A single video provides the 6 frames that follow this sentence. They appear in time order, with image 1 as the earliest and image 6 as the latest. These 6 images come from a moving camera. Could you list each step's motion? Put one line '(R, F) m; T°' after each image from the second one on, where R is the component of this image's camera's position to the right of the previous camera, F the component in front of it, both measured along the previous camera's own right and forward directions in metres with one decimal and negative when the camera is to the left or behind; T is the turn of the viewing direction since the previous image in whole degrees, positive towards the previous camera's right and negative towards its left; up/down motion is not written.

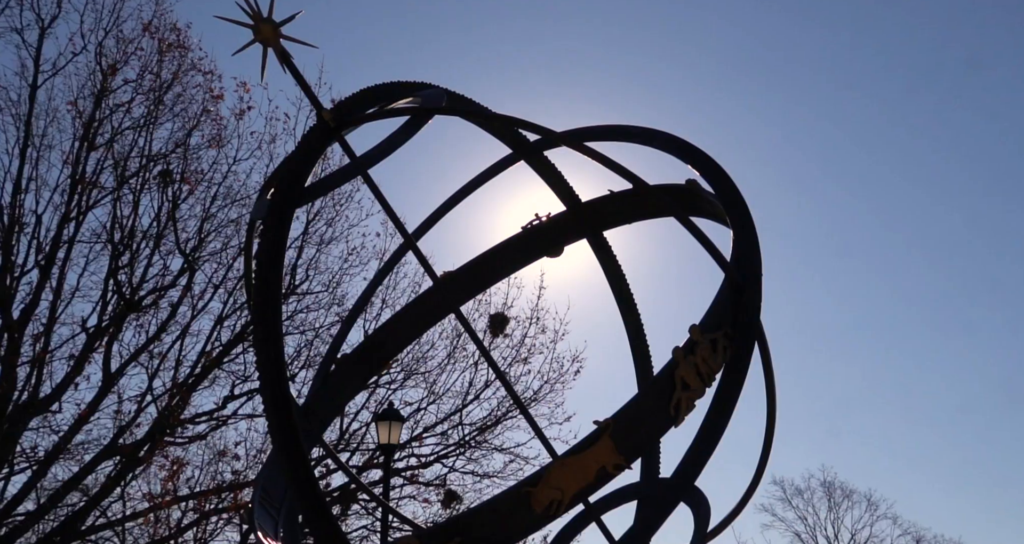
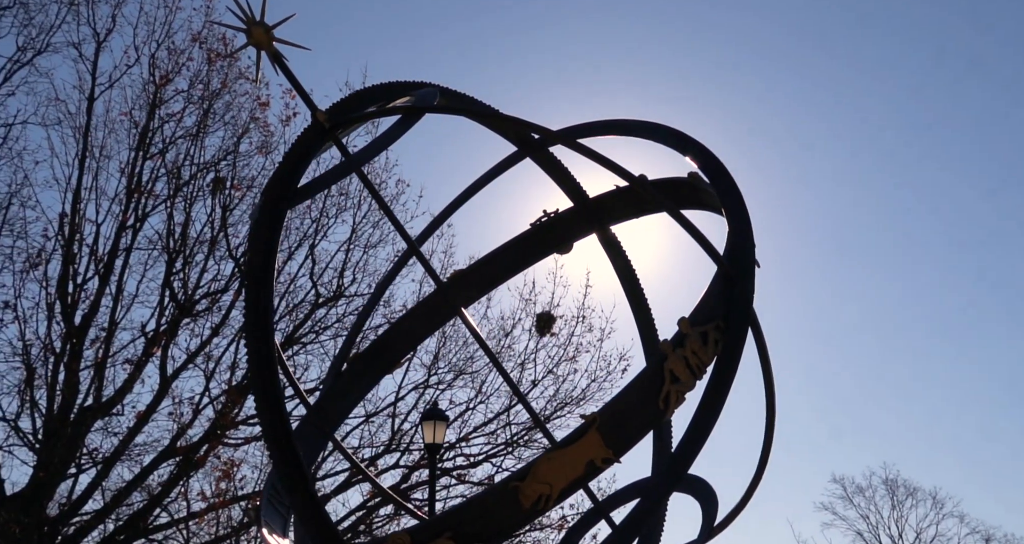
(+0.5, -0.6) m; -3°
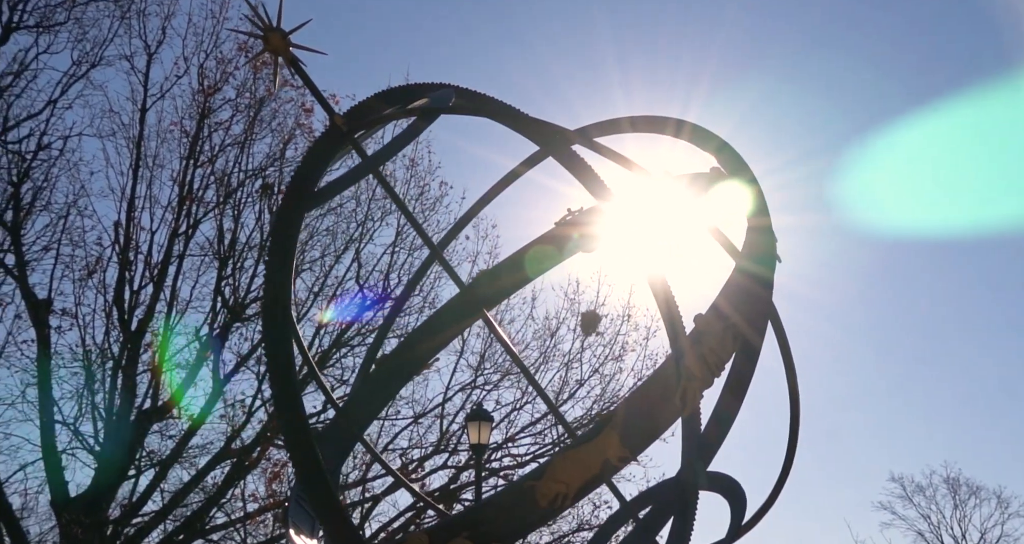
(+0.3, -0.3) m; -3°
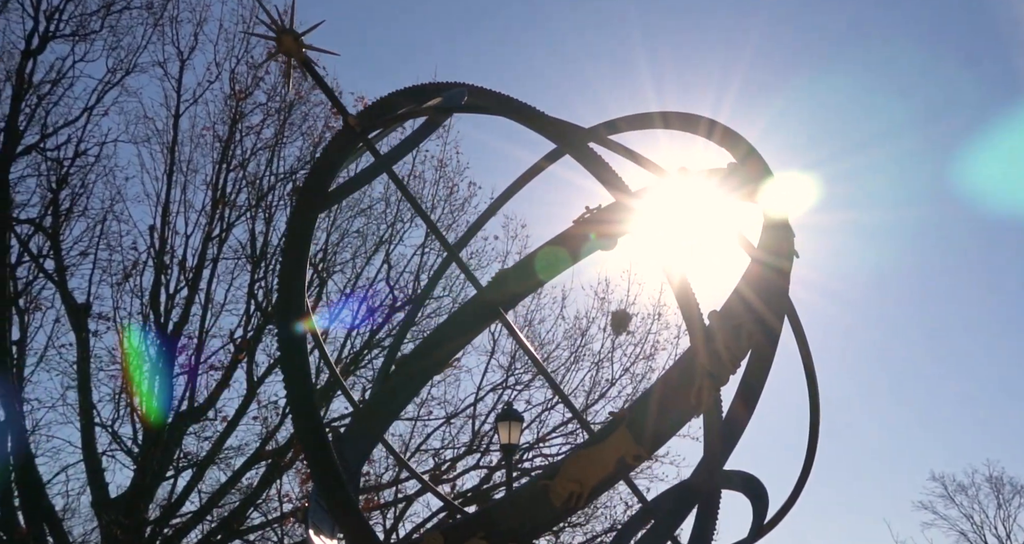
(+0.1, -0.3) m; -2°
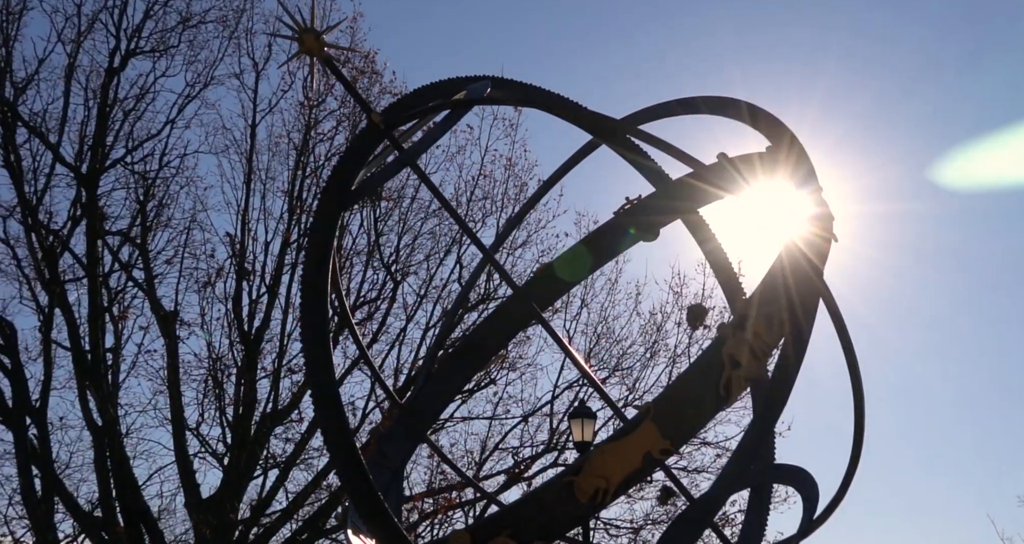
(+0.3, -0.7) m; -5°
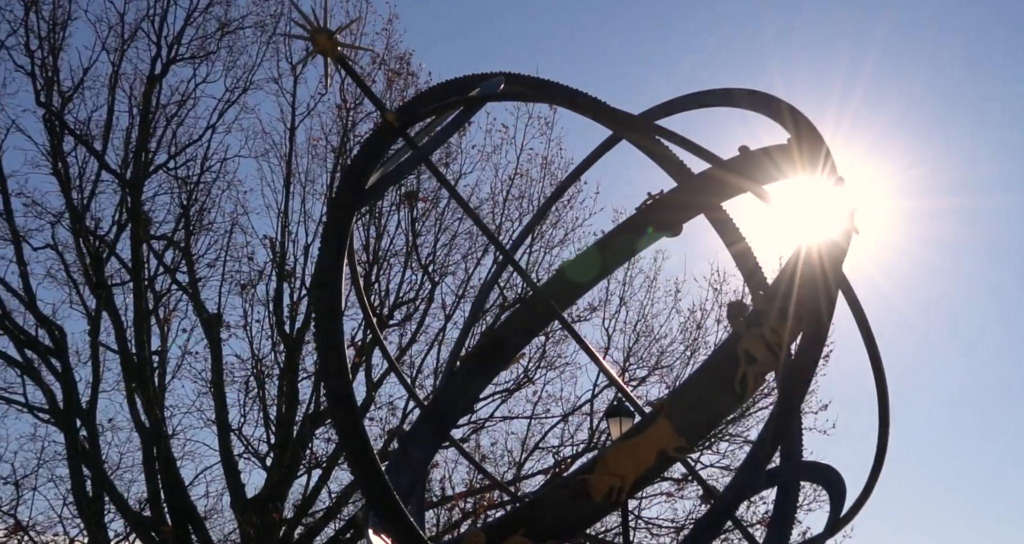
(+0.1, -0.4) m; -2°
